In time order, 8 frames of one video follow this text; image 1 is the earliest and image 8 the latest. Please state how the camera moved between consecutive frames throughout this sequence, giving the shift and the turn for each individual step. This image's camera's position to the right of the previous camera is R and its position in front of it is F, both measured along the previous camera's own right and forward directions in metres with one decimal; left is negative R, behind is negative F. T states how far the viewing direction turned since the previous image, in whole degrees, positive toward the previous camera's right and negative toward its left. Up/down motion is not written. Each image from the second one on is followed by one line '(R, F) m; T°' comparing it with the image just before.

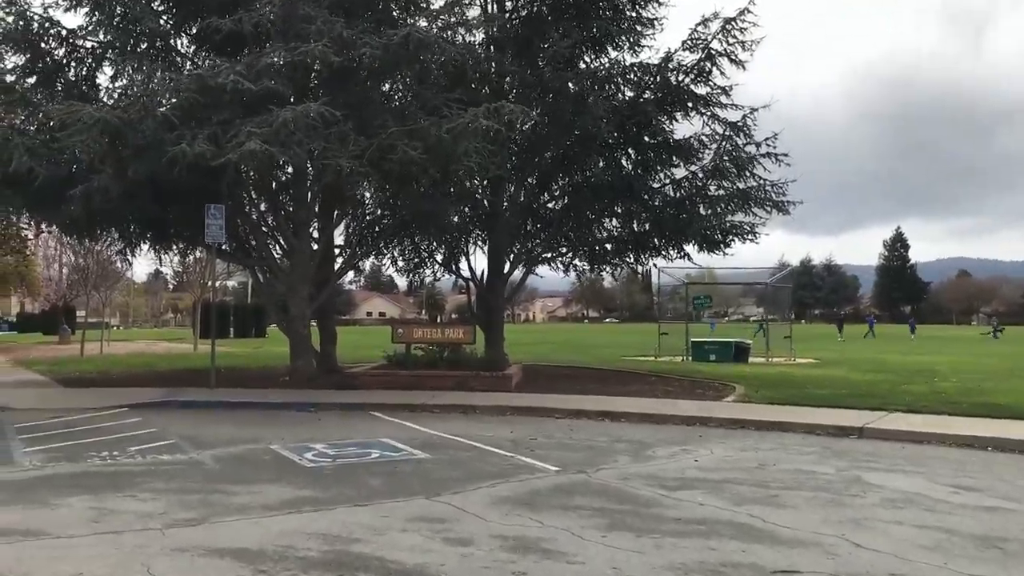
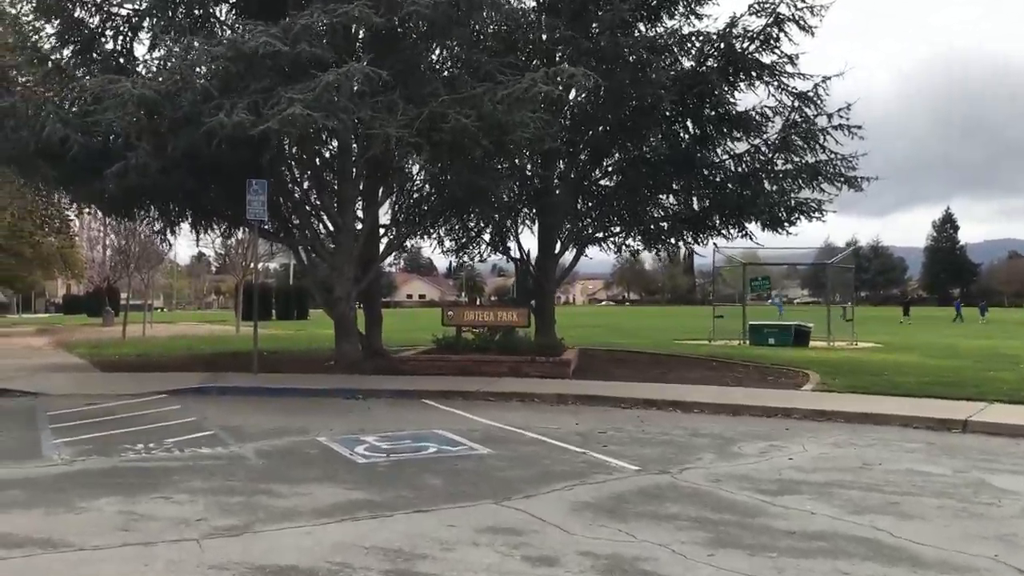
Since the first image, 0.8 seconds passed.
(-0.3, +1.0) m; -2°
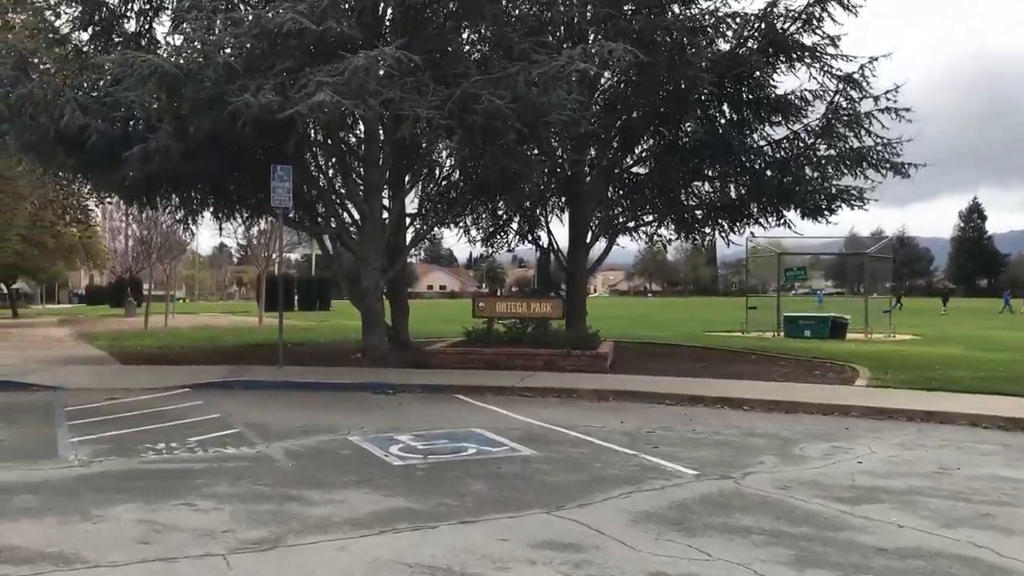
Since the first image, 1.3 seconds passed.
(-0.2, +0.6) m; -1°
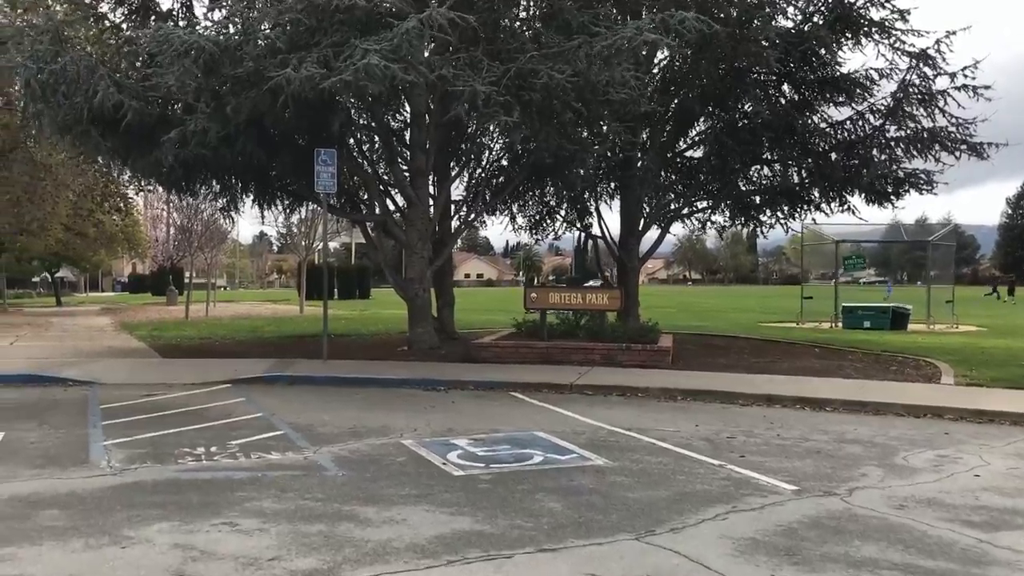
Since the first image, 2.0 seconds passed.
(-0.3, +0.8) m; -2°
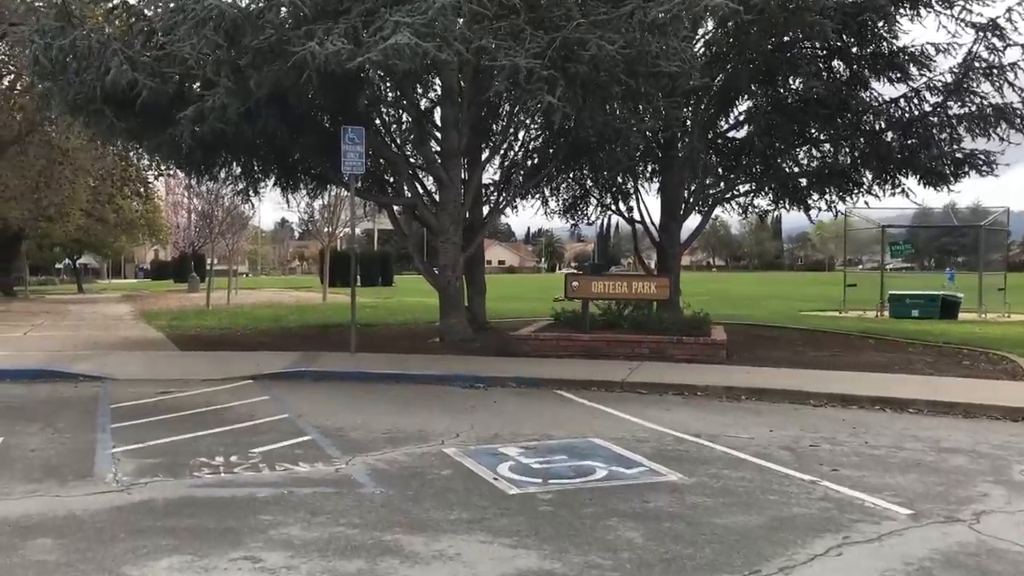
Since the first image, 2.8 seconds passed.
(-0.3, +1.0) m; -1°
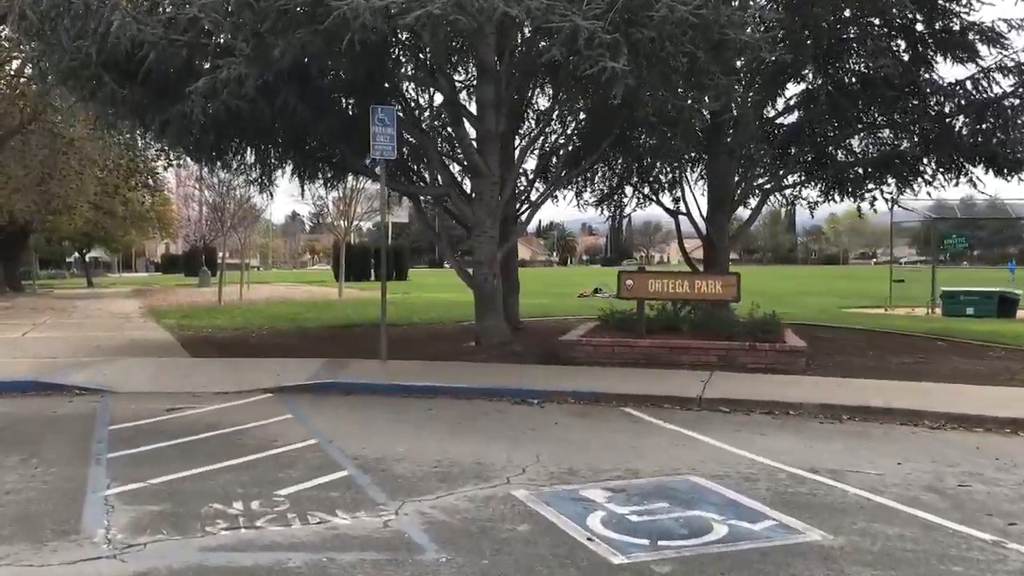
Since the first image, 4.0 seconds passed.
(-0.5, +1.4) m; -1°
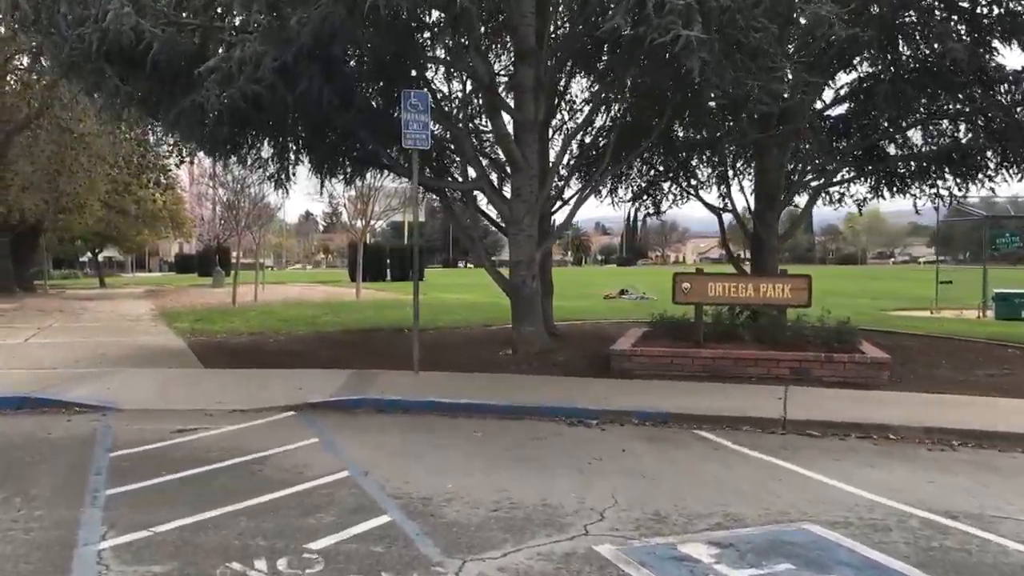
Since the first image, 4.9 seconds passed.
(-0.4, +1.1) m; -1°
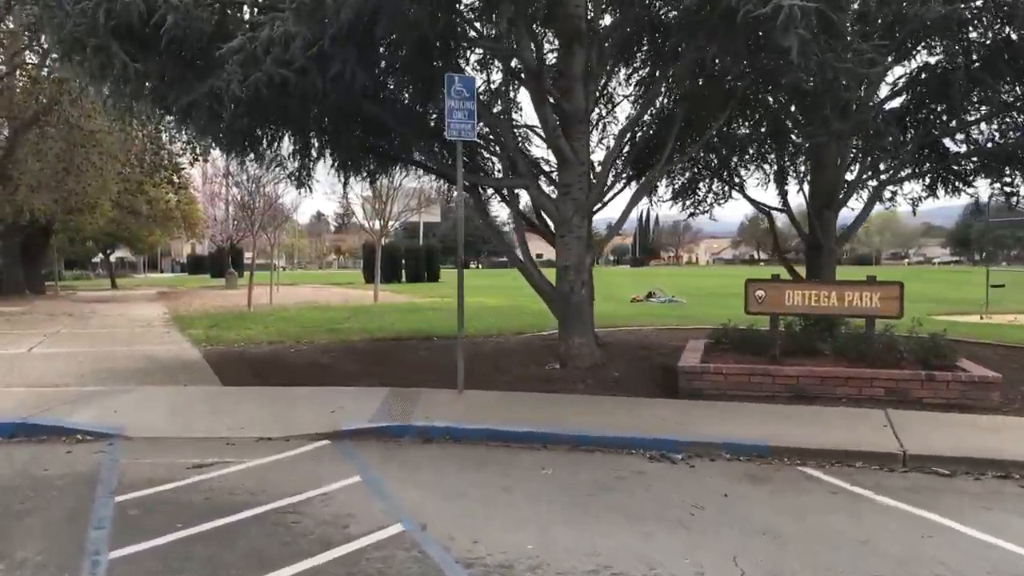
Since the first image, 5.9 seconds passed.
(-0.5, +1.2) m; -1°
